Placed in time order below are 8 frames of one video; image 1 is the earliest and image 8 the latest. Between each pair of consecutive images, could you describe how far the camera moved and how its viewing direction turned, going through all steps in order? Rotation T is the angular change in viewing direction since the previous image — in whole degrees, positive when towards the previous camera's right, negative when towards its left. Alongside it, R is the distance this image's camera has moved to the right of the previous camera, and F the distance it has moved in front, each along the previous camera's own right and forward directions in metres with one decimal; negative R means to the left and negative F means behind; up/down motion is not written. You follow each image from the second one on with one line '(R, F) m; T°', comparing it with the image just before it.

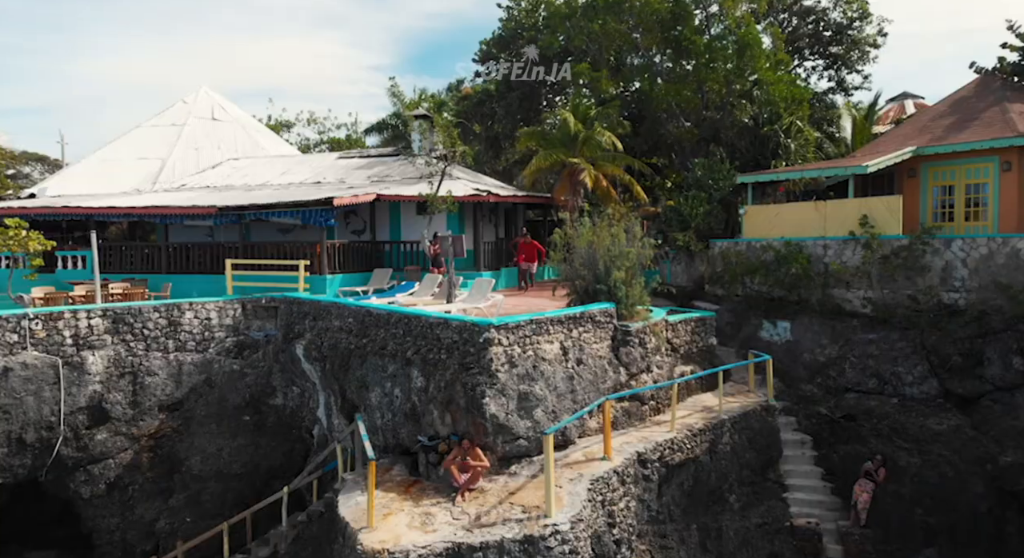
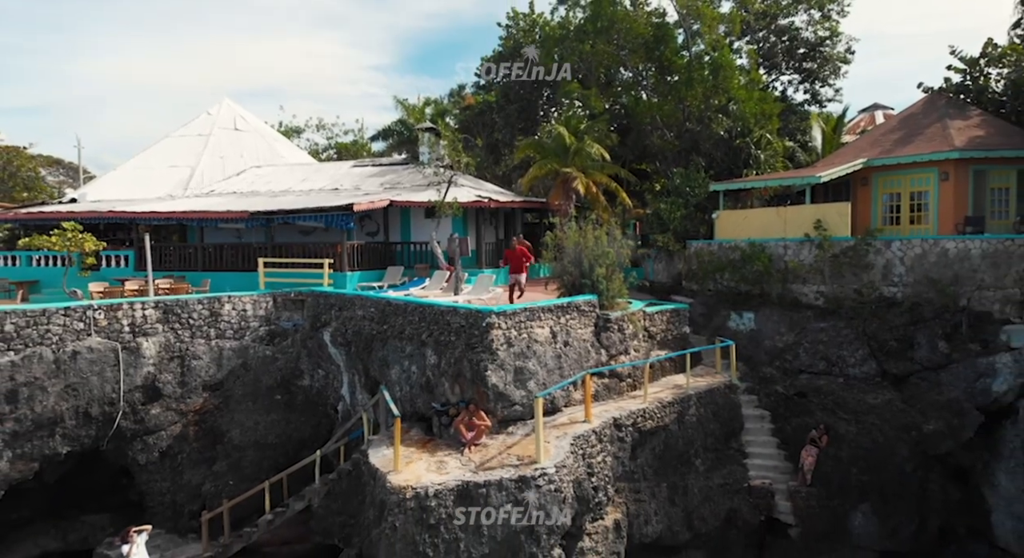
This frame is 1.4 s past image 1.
(0.0, -1.7) m; 0°
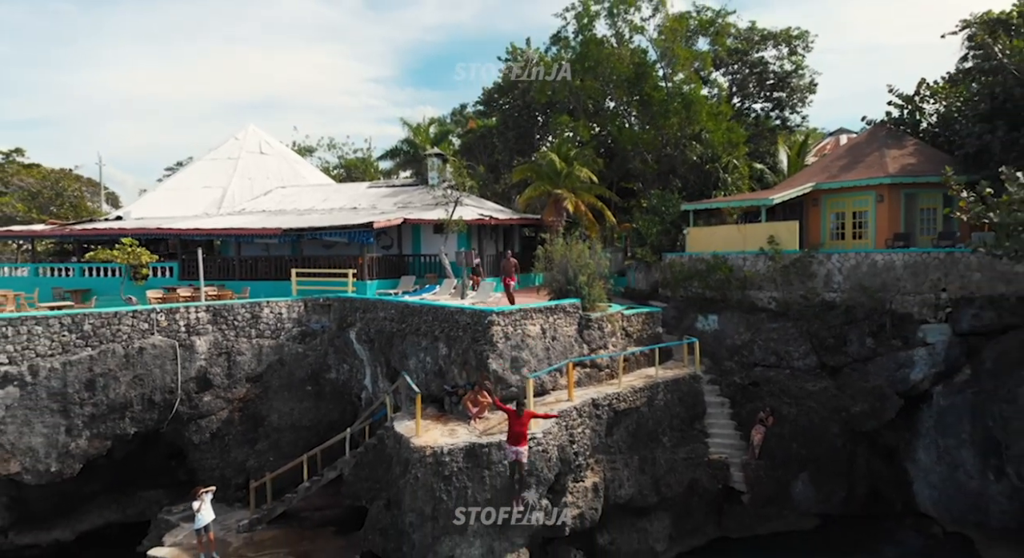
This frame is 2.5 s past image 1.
(+0.1, -2.3) m; 0°
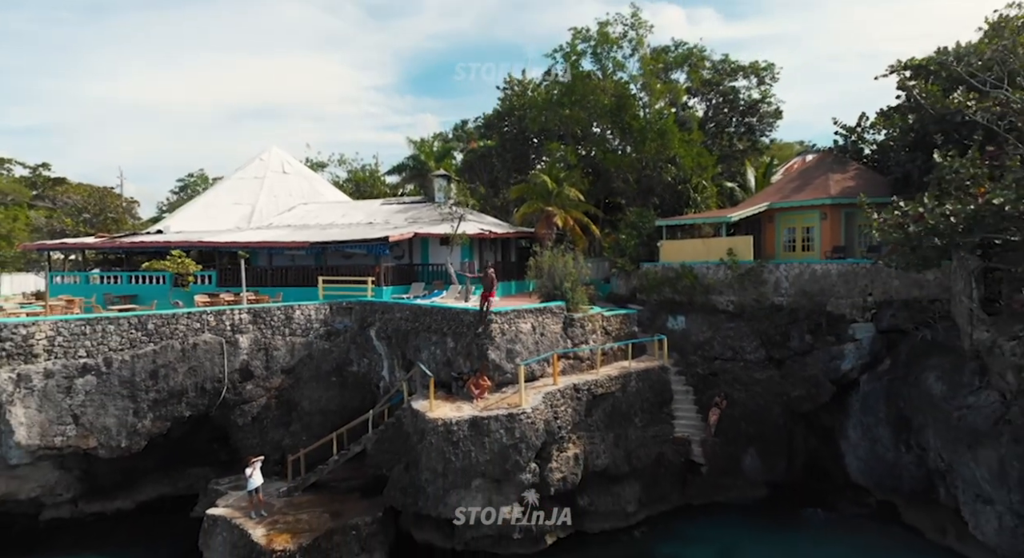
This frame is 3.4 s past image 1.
(+0.1, -2.7) m; 0°
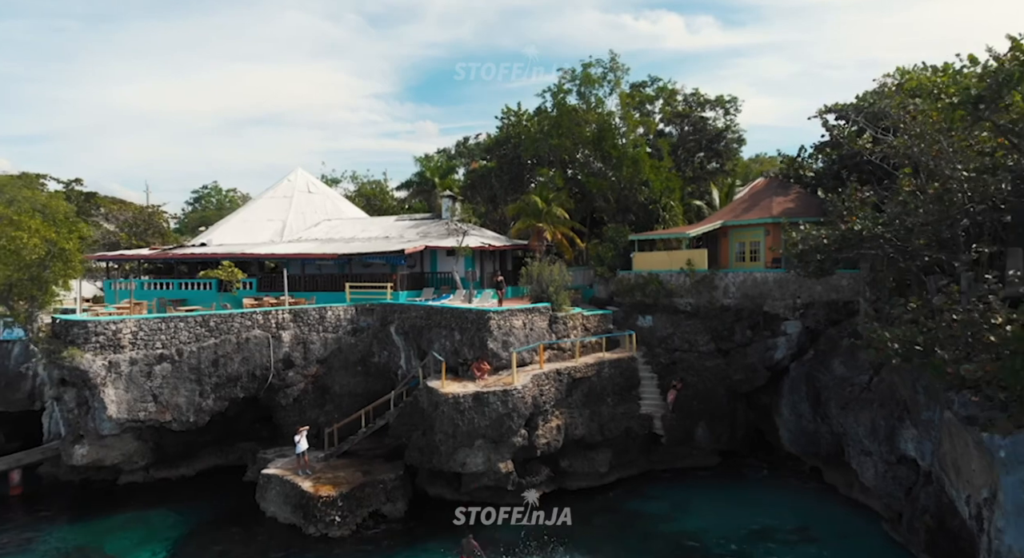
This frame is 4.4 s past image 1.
(+0.2, -3.8) m; 0°
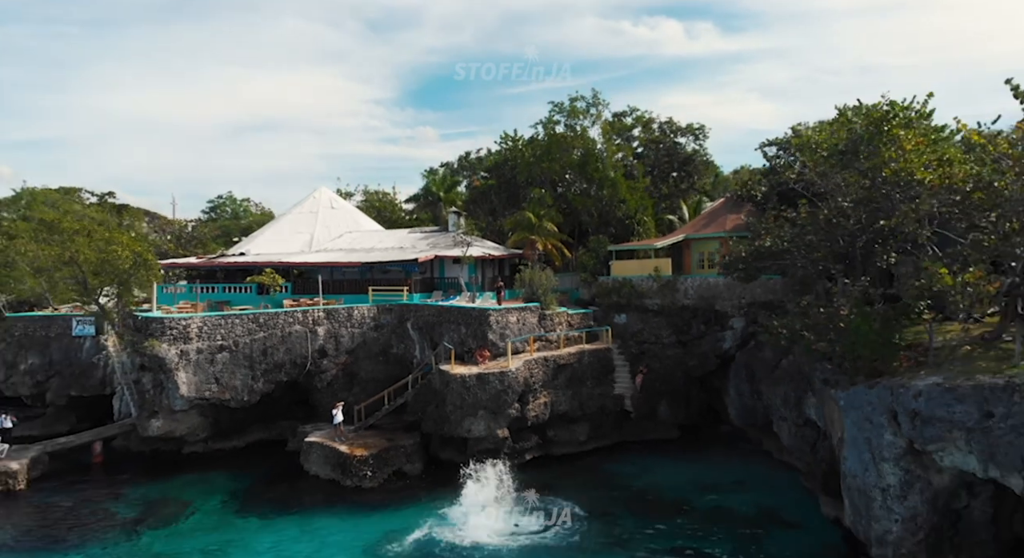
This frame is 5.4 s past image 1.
(+0.2, -4.5) m; 0°
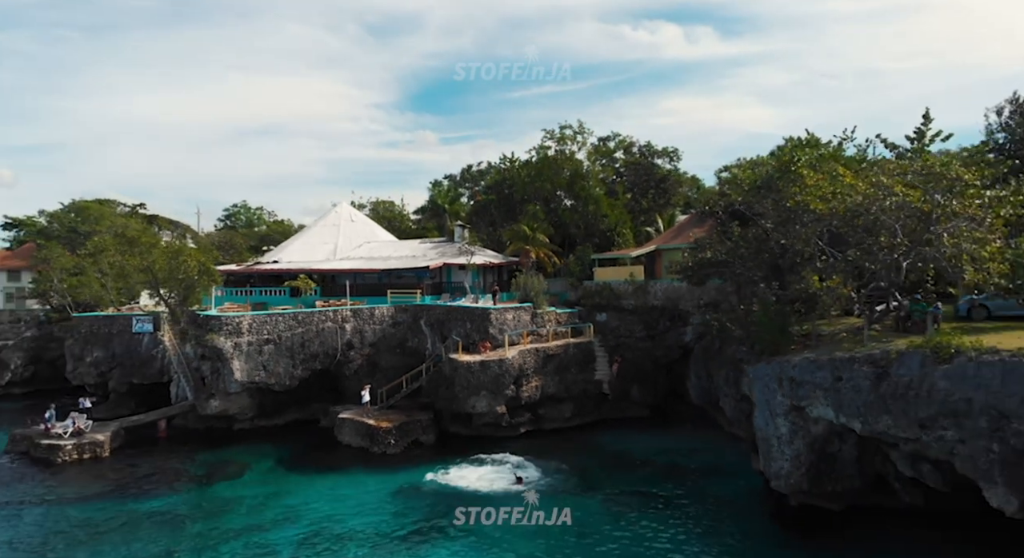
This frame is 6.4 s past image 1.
(+0.2, -5.0) m; 0°
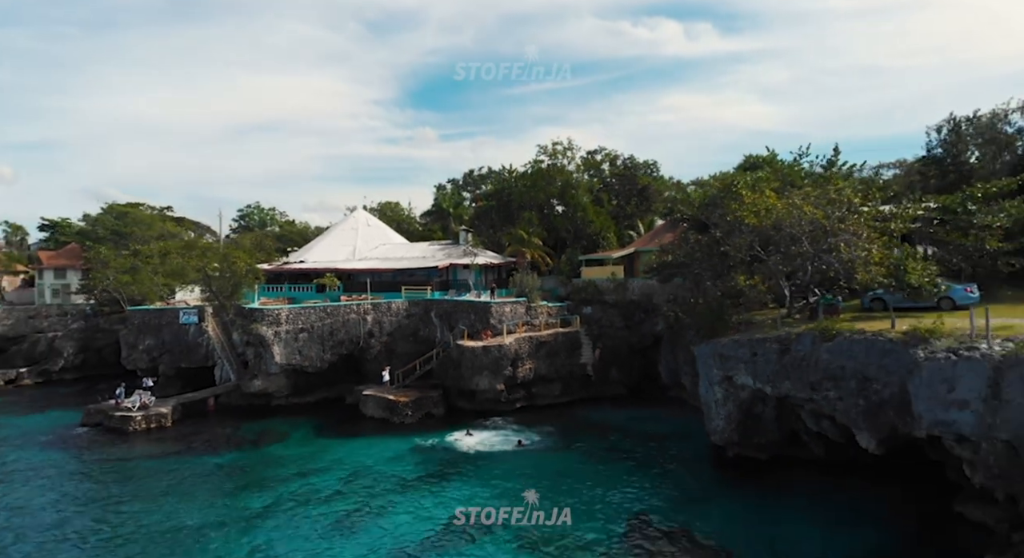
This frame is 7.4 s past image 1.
(+0.1, -5.2) m; 0°
